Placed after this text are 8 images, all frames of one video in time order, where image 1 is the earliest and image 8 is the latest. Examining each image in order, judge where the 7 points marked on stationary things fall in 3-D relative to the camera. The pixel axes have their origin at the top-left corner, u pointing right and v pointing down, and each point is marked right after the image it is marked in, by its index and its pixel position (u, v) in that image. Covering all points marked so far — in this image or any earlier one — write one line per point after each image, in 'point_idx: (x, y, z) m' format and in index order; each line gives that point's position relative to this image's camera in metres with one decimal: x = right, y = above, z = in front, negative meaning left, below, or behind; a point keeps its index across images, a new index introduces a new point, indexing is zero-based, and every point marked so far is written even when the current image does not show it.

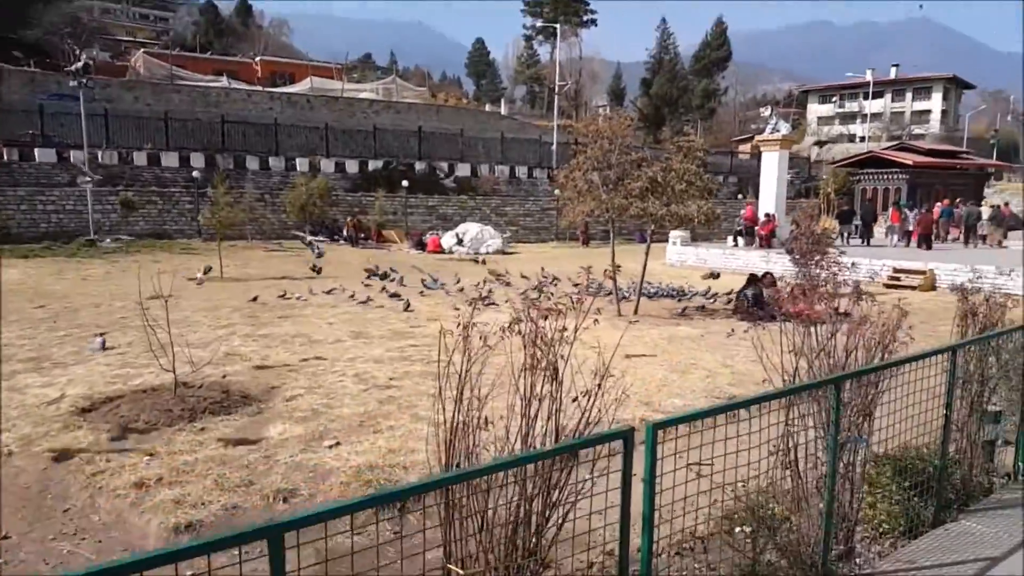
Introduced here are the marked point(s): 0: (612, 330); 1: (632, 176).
0: (+1.6, -0.6, +11.6) m
1: (+2.1, +1.9, +12.9) m
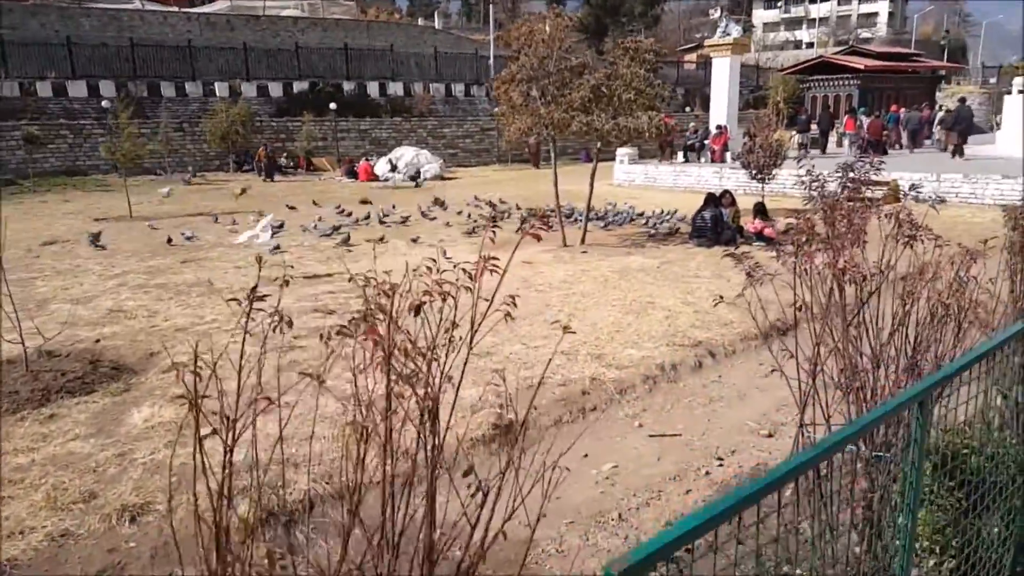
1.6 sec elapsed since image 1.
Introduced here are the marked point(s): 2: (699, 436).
0: (+0.6, +0.4, +10.2) m
1: (+0.9, +3.0, +11.3) m
2: (+1.4, -1.0, +5.4) m
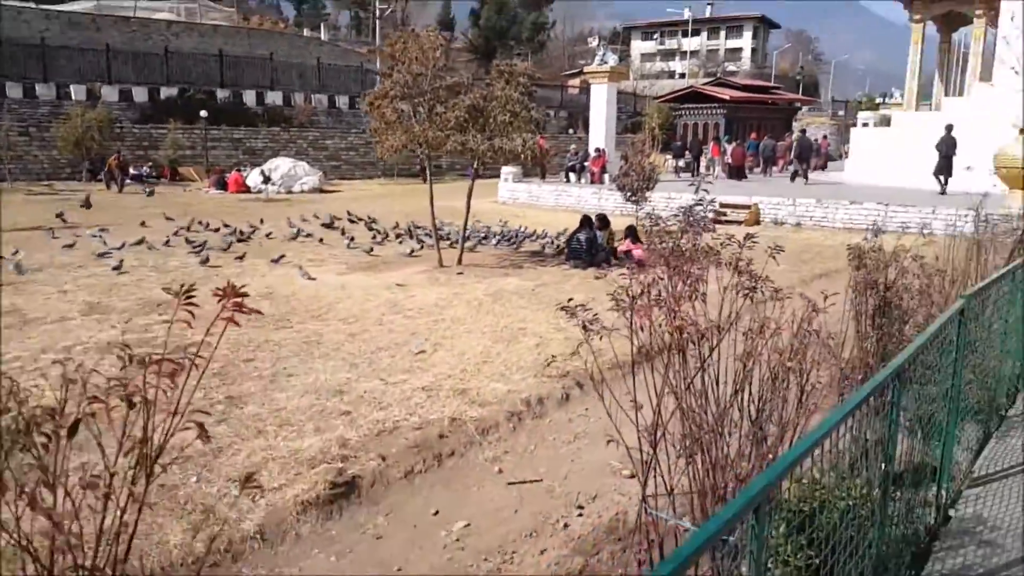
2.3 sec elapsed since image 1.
0: (-1.1, 0.0, +9.7) m
1: (-1.0, +2.7, +10.9) m
2: (+0.3, -1.3, +5.0) m
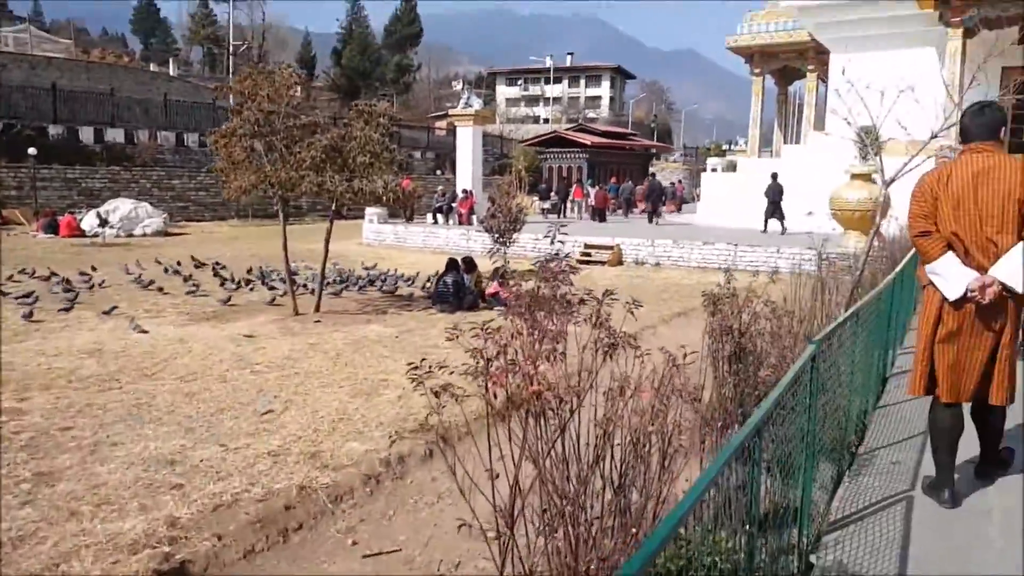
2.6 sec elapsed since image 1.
0: (-2.8, -0.6, +9.1) m
1: (-2.9, +2.0, +10.4) m
2: (-0.6, -1.6, +4.7) m
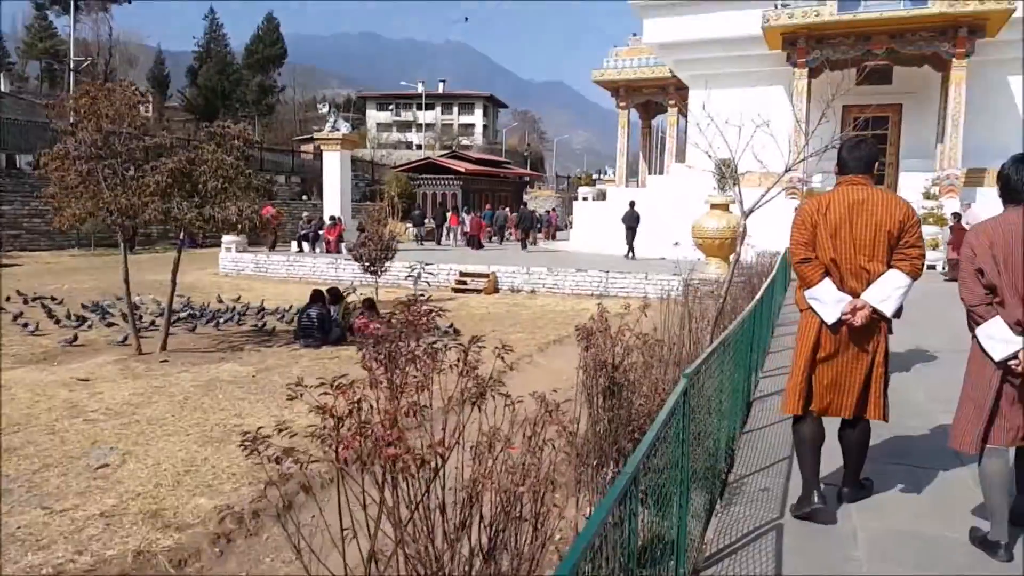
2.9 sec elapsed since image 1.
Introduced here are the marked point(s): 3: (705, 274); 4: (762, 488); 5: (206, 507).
0: (-4.3, -1.0, +8.2) m
1: (-4.6, +1.6, +9.6) m
2: (-1.3, -1.8, +4.2) m
3: (+2.9, +0.2, +11.4) m
4: (+1.2, -1.0, +3.7) m
5: (-2.1, -1.5, +5.2) m
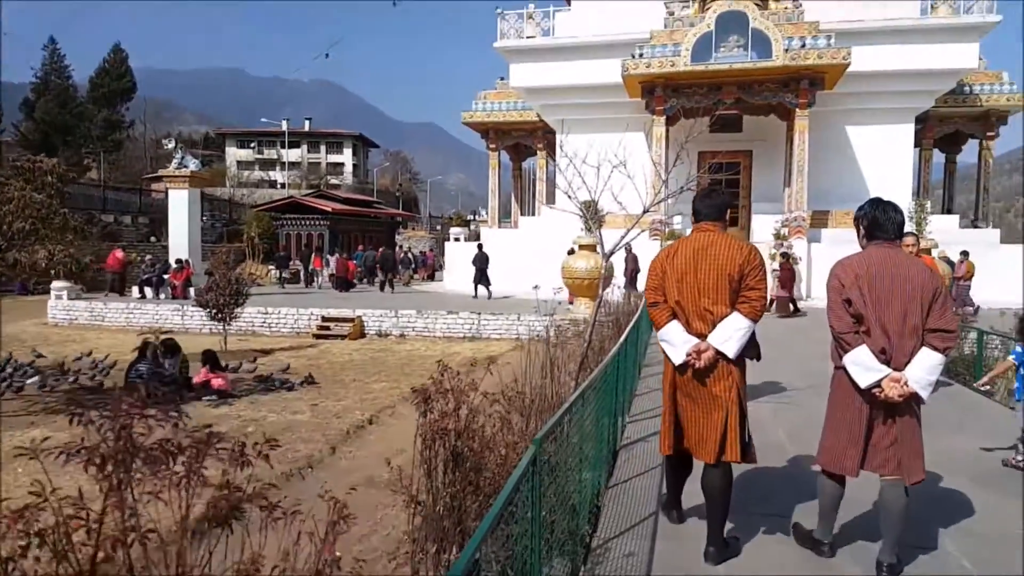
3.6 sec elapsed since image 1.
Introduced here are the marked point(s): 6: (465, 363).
0: (-5.6, -1.5, +7.1) m
1: (-6.3, +0.9, +8.5) m
2: (-2.0, -2.1, +3.5) m
3: (+0.9, -0.4, +11.4) m
4: (+0.5, -1.2, +3.4) m
5: (-3.0, -1.8, +4.4) m
6: (-0.7, -1.0, +9.8) m
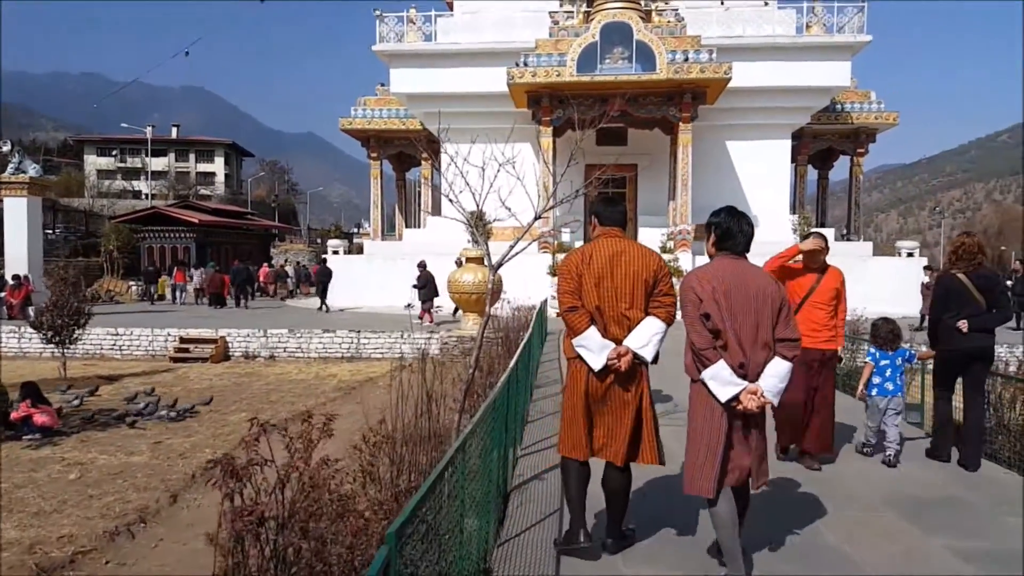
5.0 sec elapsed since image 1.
0: (-6.6, -1.7, +5.6) m
1: (-7.4, +0.7, +6.9) m
2: (-2.5, -2.2, +2.6) m
3: (-0.7, -0.6, +10.8) m
4: (+0.1, -1.3, +2.9) m
5: (-3.6, -1.9, +3.3) m
6: (-2.1, -1.2, +9.0) m
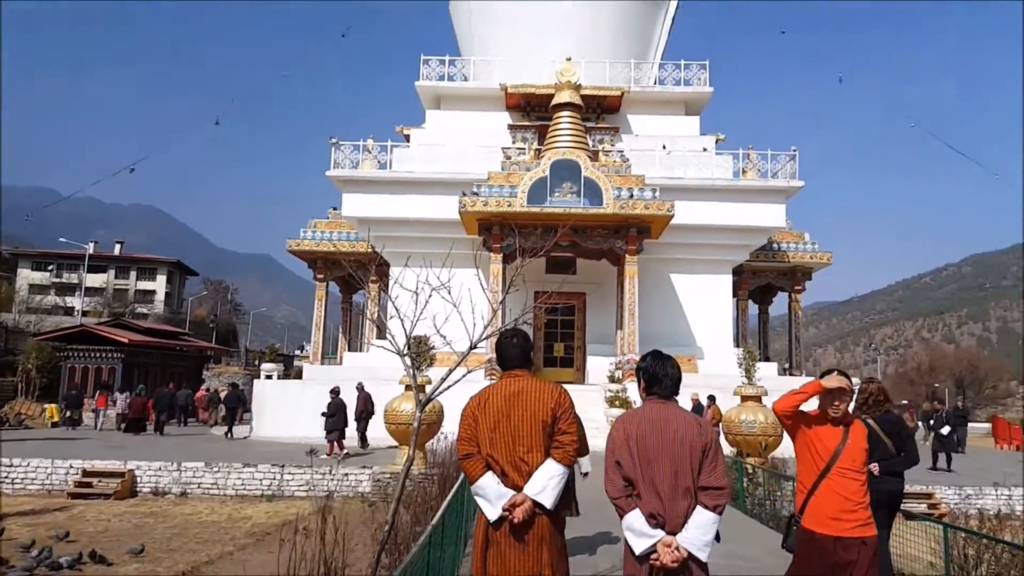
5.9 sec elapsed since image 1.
0: (-7.0, -2.4, +4.4) m
1: (-7.9, -0.2, +6.1) m
2: (-2.8, -2.5, +1.7) m
3: (-1.6, -2.4, +10.2) m
4: (-0.2, -1.7, +2.3) m
5: (-3.9, -2.4, +2.4) m
6: (-2.8, -2.6, +8.2) m
